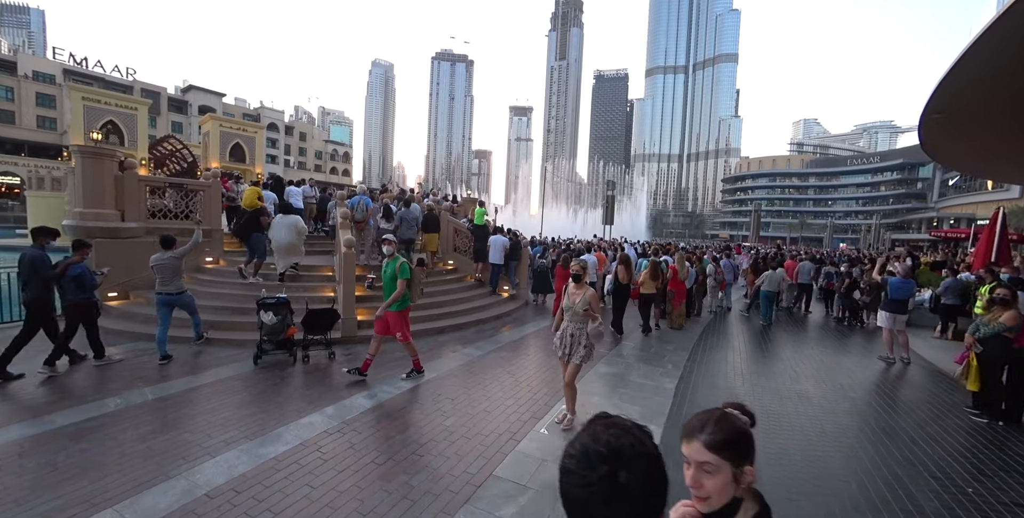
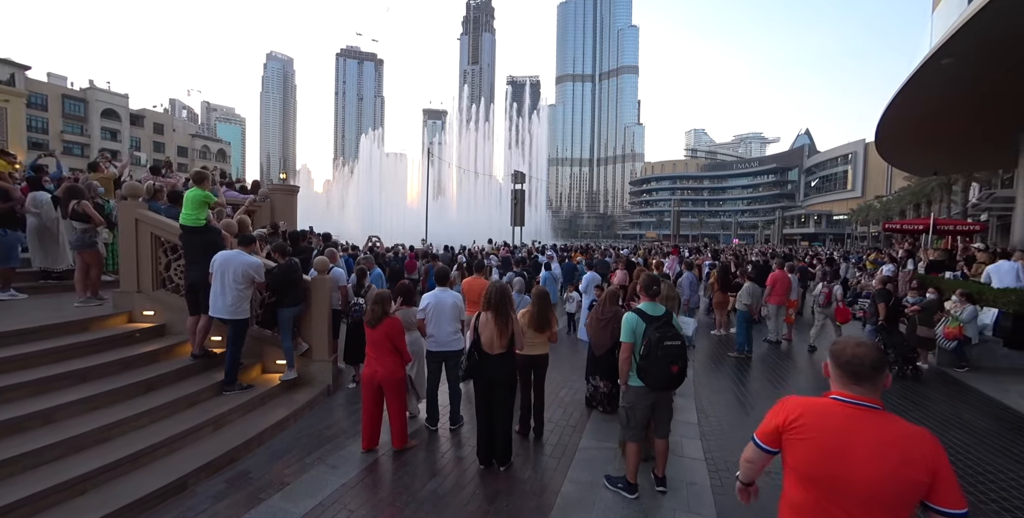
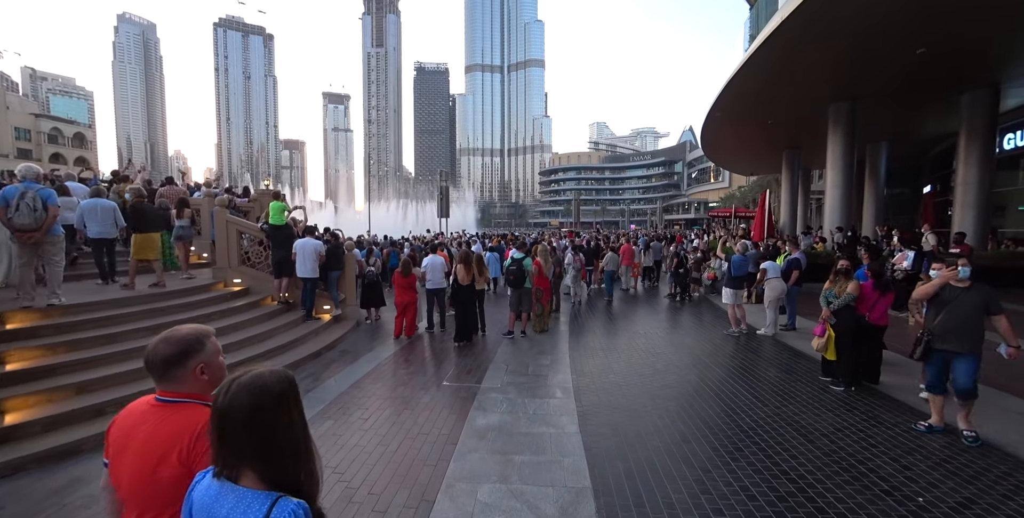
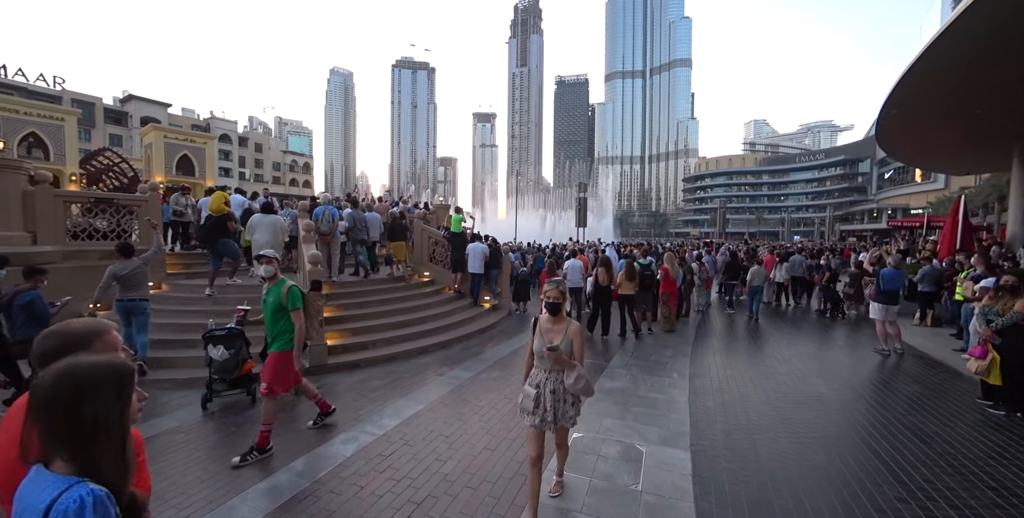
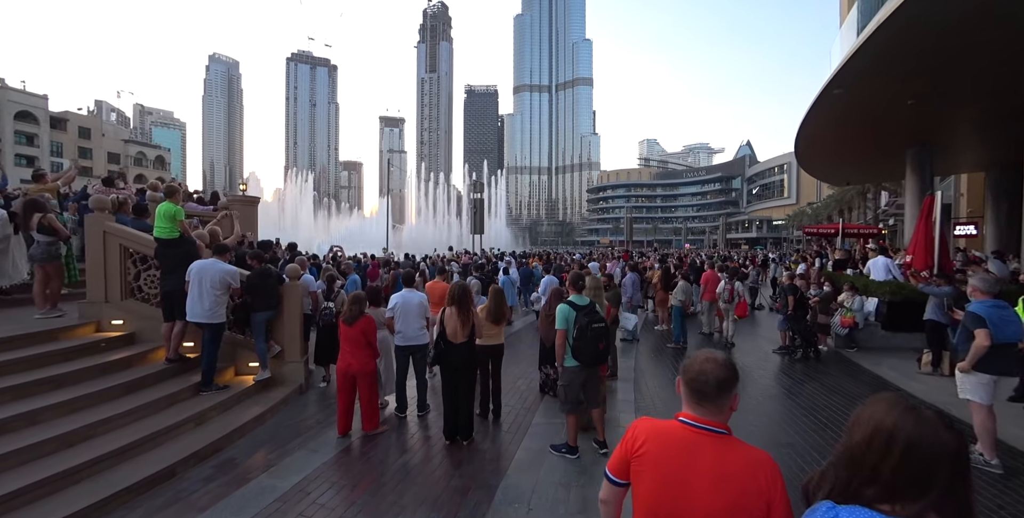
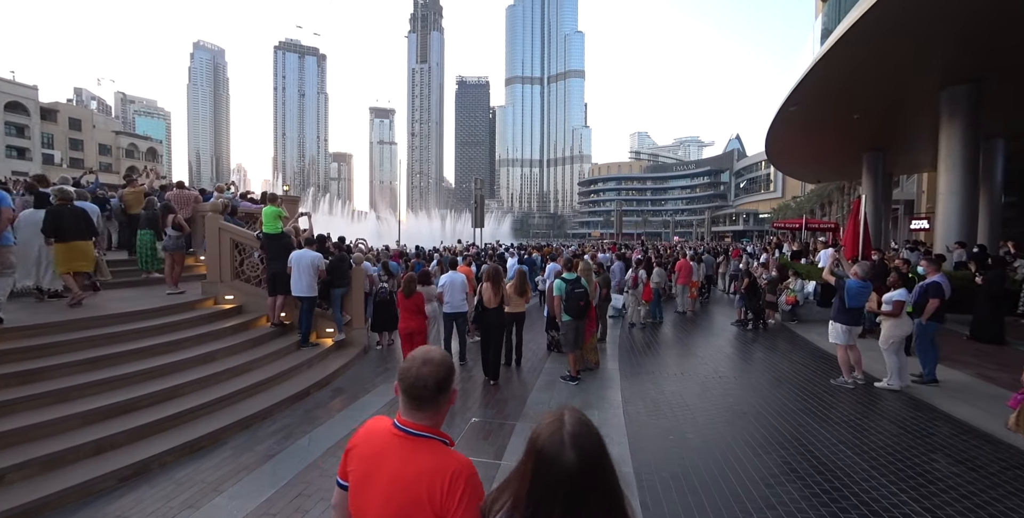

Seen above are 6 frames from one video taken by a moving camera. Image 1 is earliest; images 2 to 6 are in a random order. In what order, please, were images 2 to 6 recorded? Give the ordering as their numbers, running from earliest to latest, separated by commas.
4, 3, 6, 5, 2
